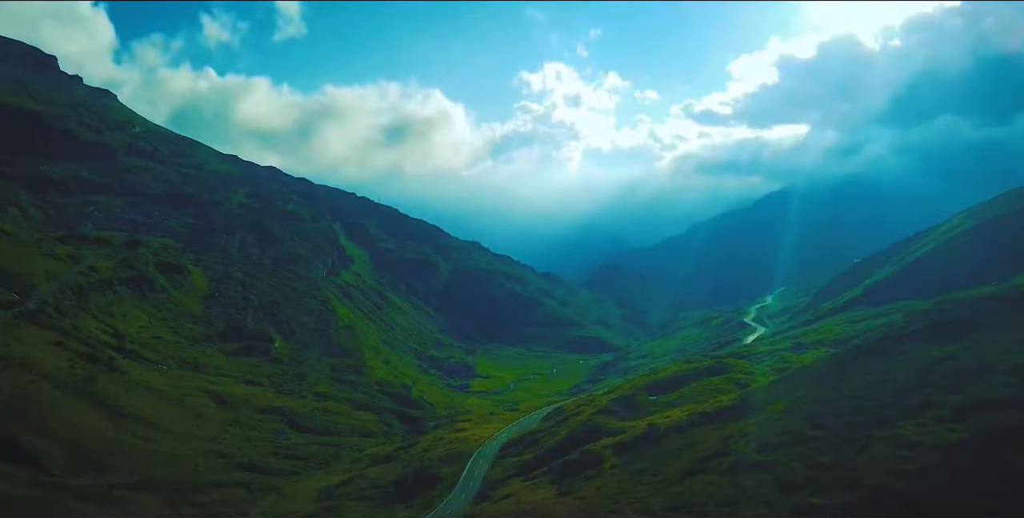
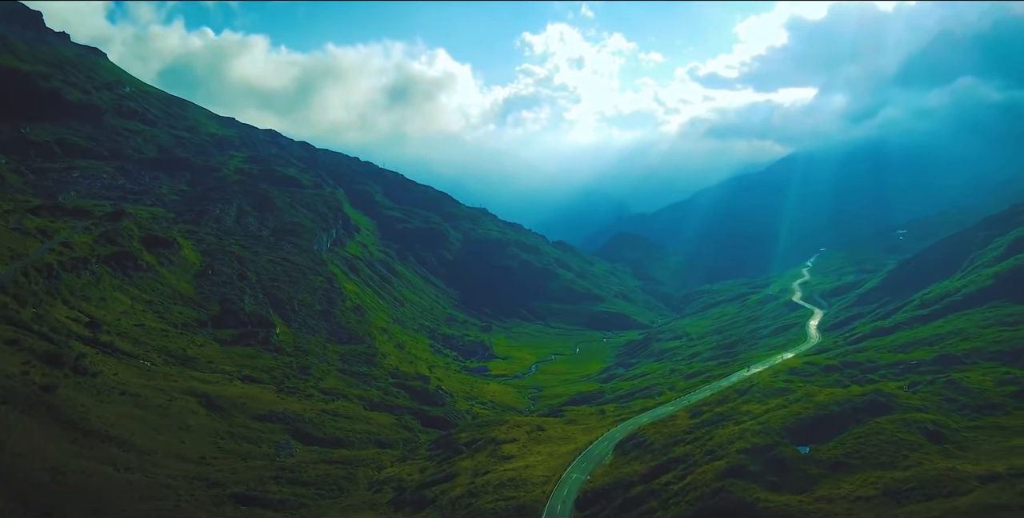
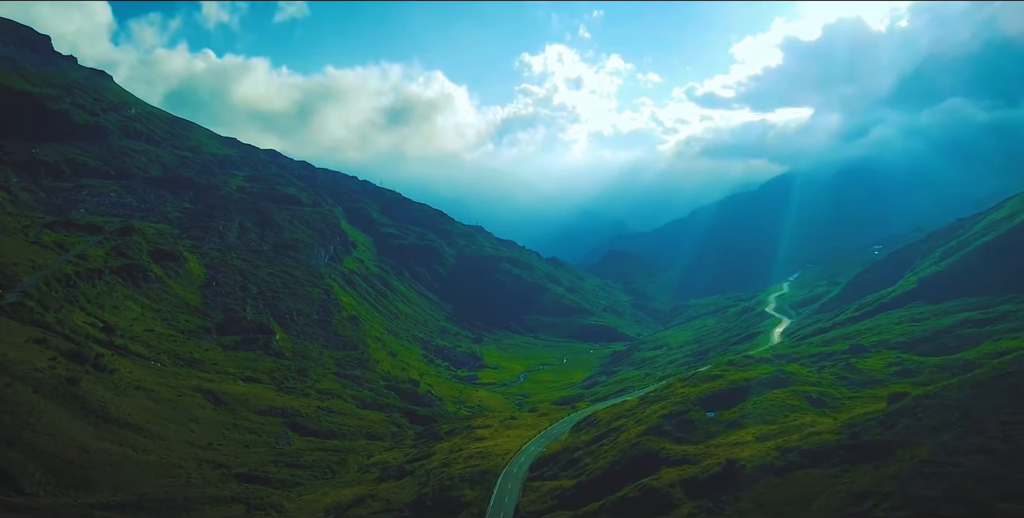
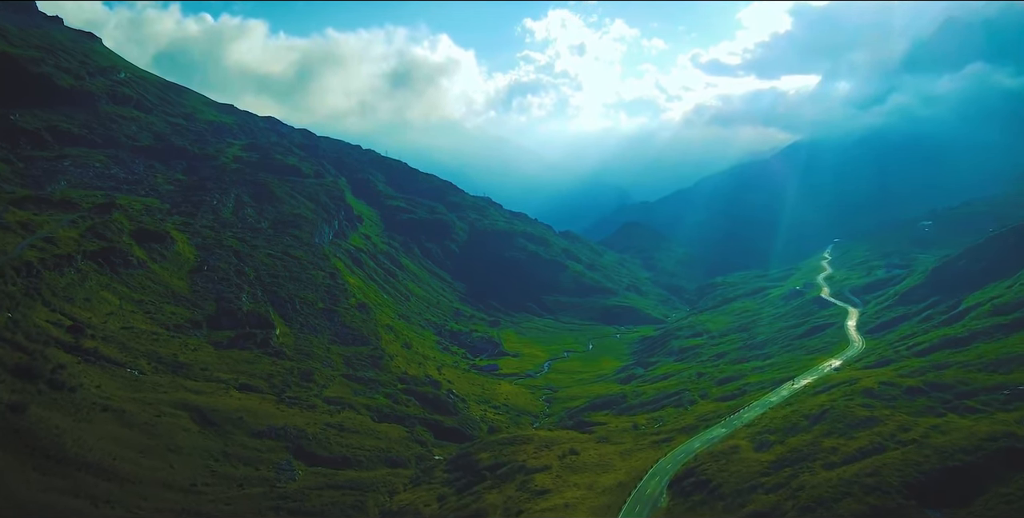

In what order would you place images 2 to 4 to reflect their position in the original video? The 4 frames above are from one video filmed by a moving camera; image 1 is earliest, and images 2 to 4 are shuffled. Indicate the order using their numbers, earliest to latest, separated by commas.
3, 2, 4
